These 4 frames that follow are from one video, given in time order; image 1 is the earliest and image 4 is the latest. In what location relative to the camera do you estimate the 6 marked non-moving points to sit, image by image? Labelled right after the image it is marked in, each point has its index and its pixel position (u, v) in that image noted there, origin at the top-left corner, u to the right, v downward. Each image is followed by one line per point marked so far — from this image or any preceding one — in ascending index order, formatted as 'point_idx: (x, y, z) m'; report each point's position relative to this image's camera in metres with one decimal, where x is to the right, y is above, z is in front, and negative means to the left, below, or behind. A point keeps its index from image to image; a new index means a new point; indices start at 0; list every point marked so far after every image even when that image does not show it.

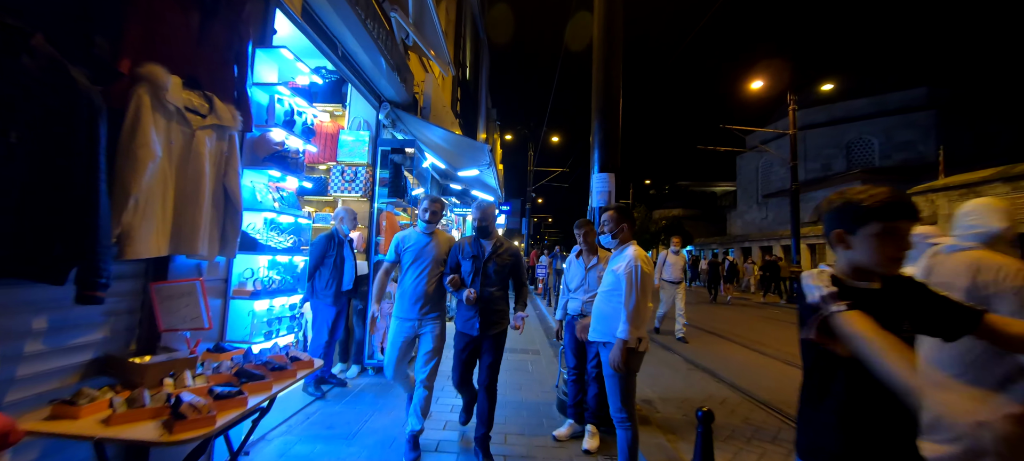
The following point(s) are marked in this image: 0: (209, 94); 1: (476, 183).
0: (-2.0, +0.9, +2.3) m
1: (-0.9, +1.2, +8.8) m
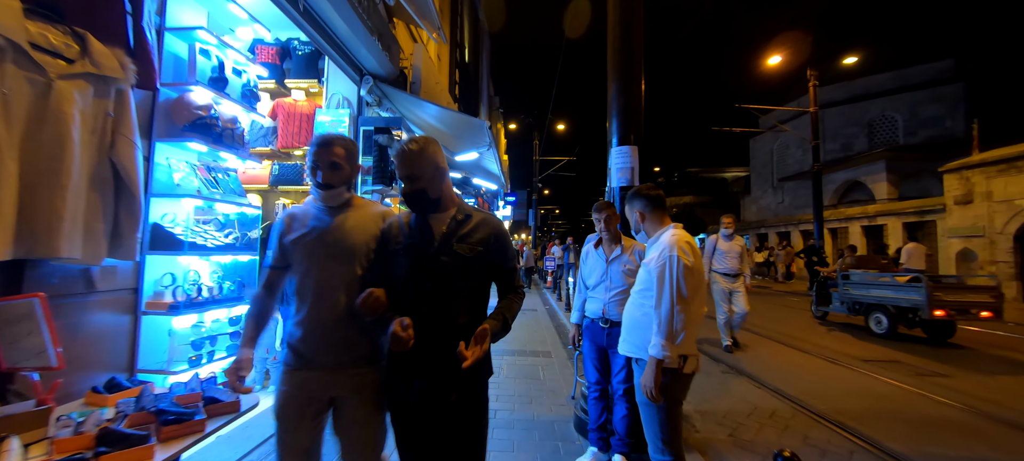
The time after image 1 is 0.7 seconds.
0: (-2.0, +0.9, +1.7) m
1: (-0.8, +1.4, +8.1) m
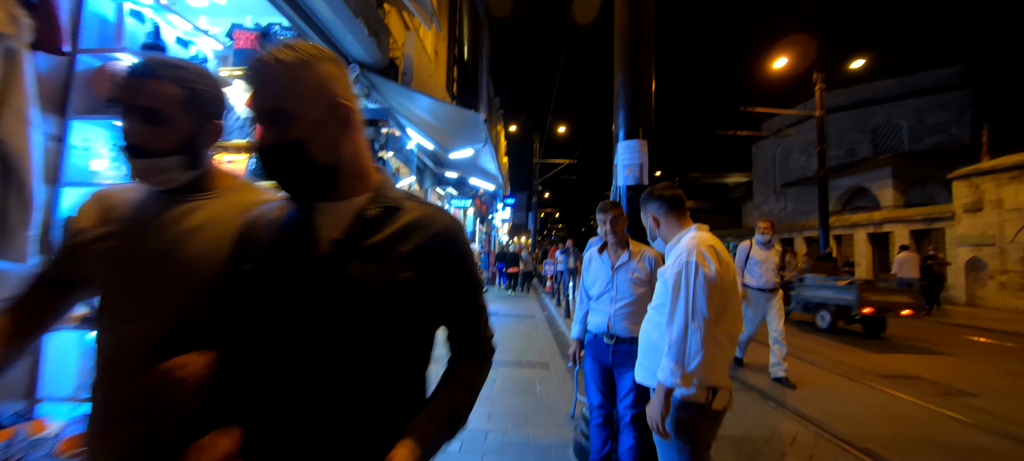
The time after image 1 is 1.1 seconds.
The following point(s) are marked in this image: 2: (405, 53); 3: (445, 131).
0: (-2.1, +0.9, +1.3) m
1: (-0.8, +1.4, +7.7) m
2: (-1.6, +2.7, +5.4) m
3: (-1.0, +1.5, +5.5) m
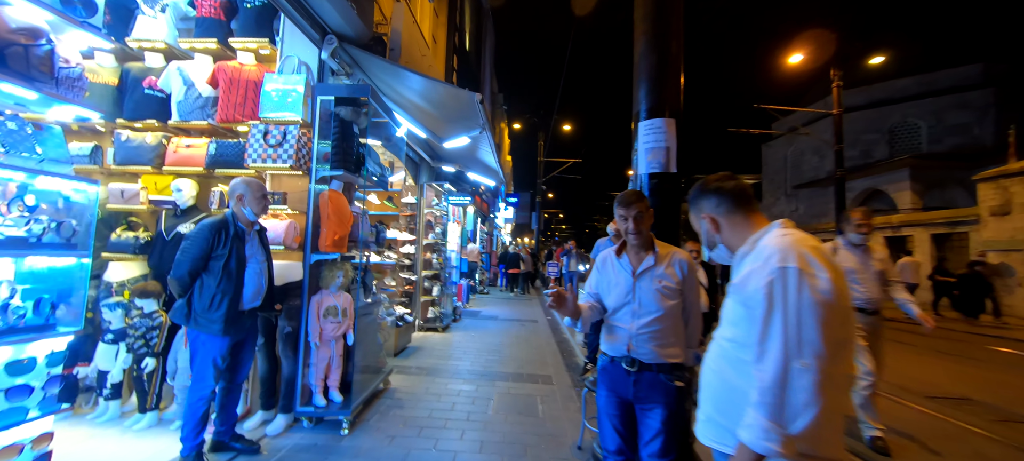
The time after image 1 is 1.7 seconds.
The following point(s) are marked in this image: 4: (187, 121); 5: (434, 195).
0: (-2.1, +1.0, +0.7) m
1: (-0.8, +1.4, +7.1) m
2: (-1.6, +2.7, +4.8) m
3: (-1.0, +1.6, +4.9) m
4: (-3.4, +1.2, +3.7) m
5: (-1.9, +0.9, +8.5) m
